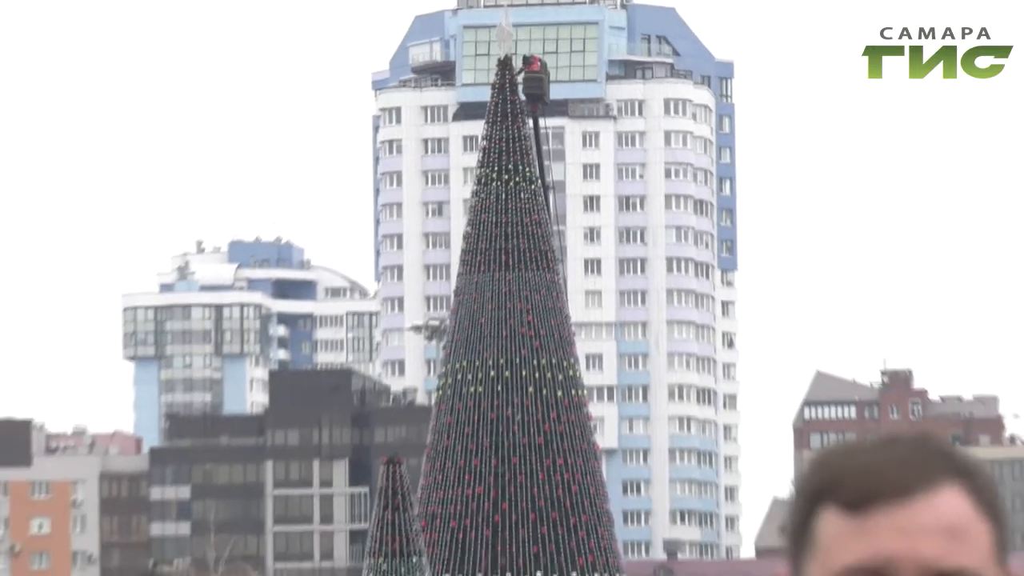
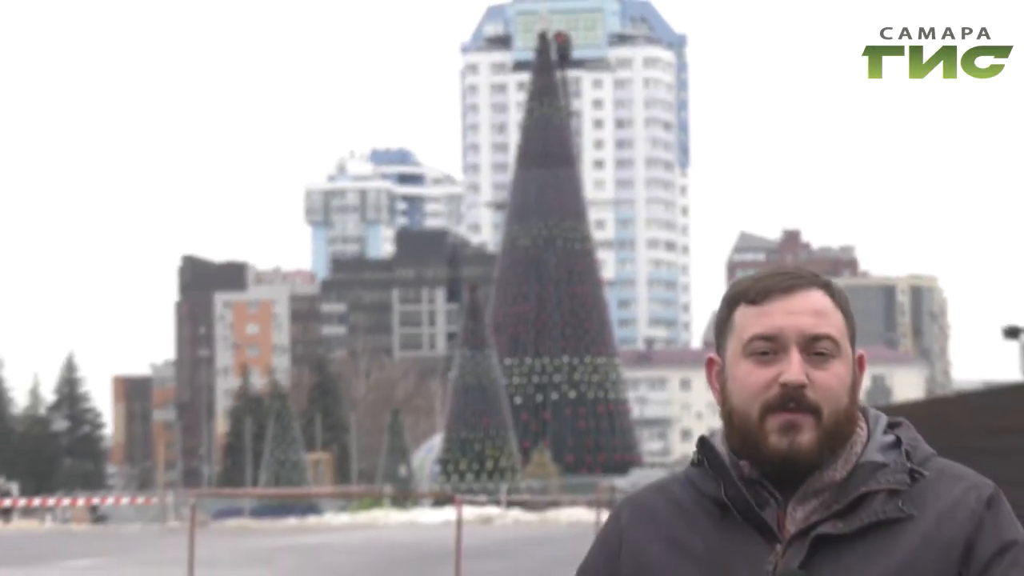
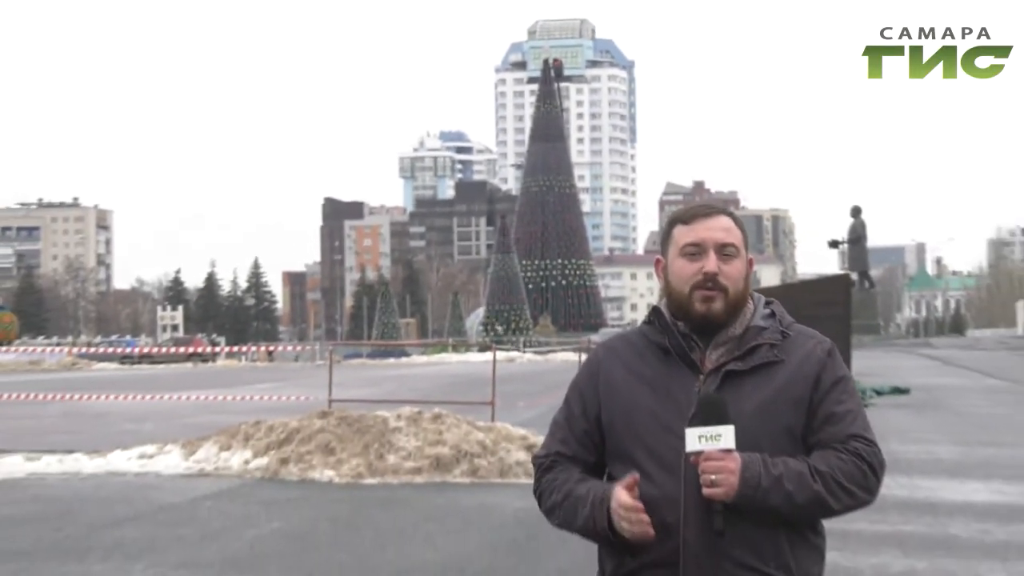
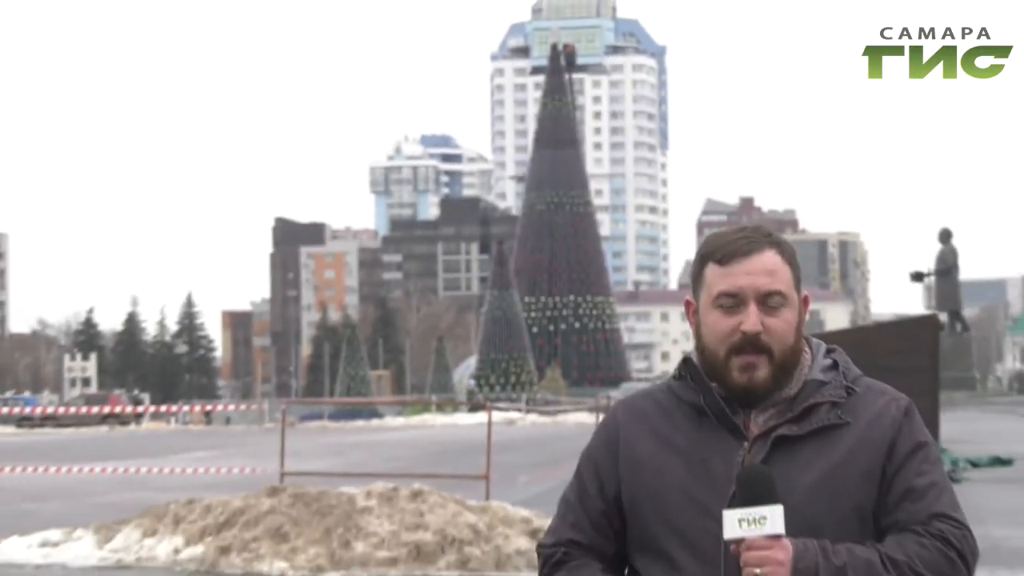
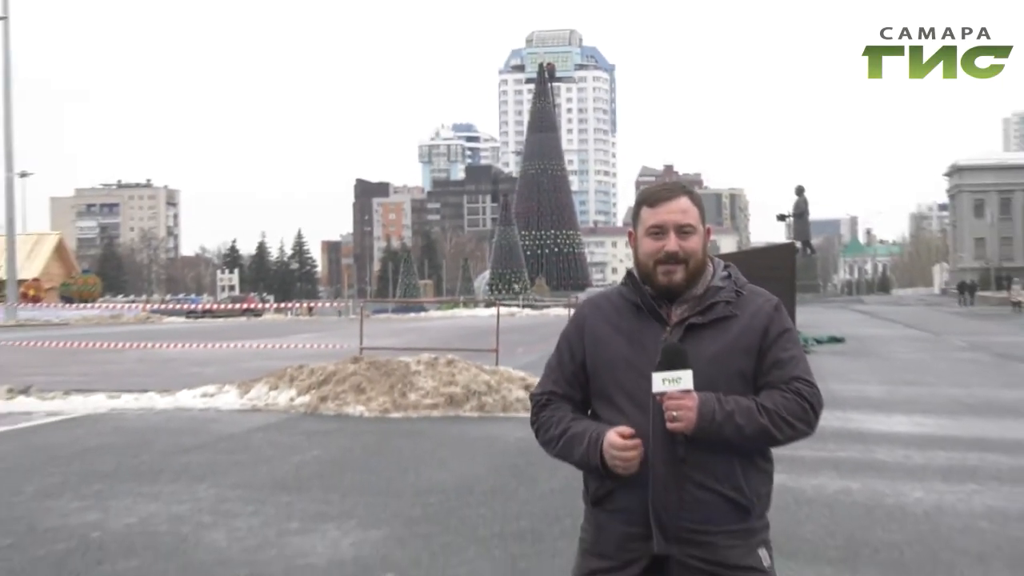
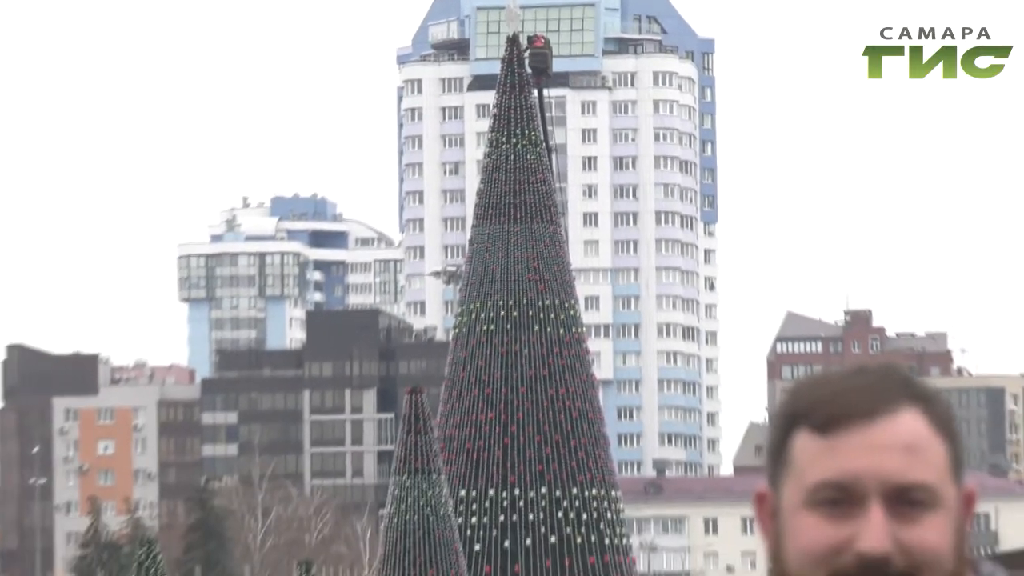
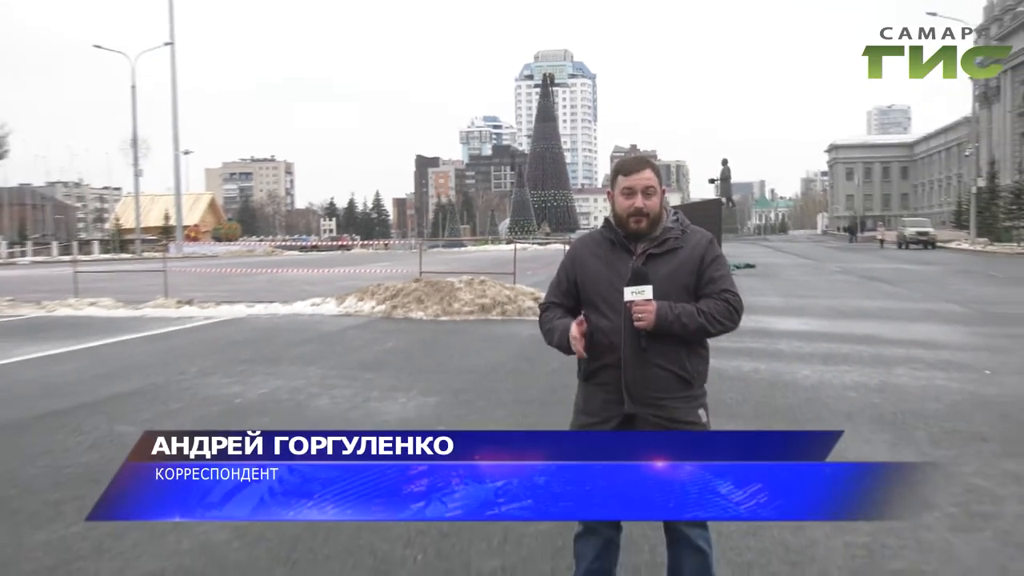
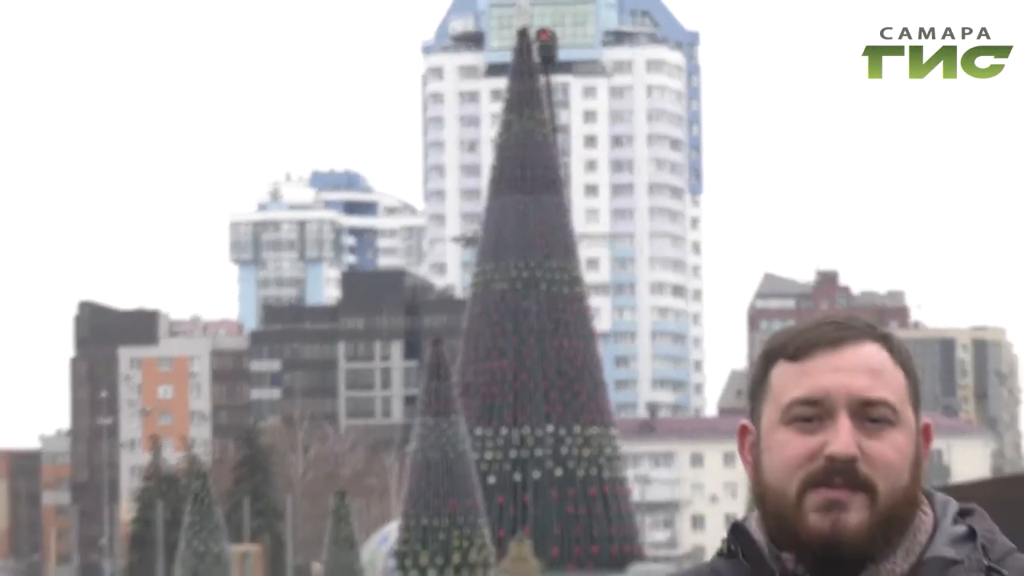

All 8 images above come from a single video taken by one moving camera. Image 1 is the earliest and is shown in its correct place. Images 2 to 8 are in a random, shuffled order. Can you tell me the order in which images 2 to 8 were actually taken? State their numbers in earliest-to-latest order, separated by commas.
6, 8, 2, 4, 3, 5, 7
